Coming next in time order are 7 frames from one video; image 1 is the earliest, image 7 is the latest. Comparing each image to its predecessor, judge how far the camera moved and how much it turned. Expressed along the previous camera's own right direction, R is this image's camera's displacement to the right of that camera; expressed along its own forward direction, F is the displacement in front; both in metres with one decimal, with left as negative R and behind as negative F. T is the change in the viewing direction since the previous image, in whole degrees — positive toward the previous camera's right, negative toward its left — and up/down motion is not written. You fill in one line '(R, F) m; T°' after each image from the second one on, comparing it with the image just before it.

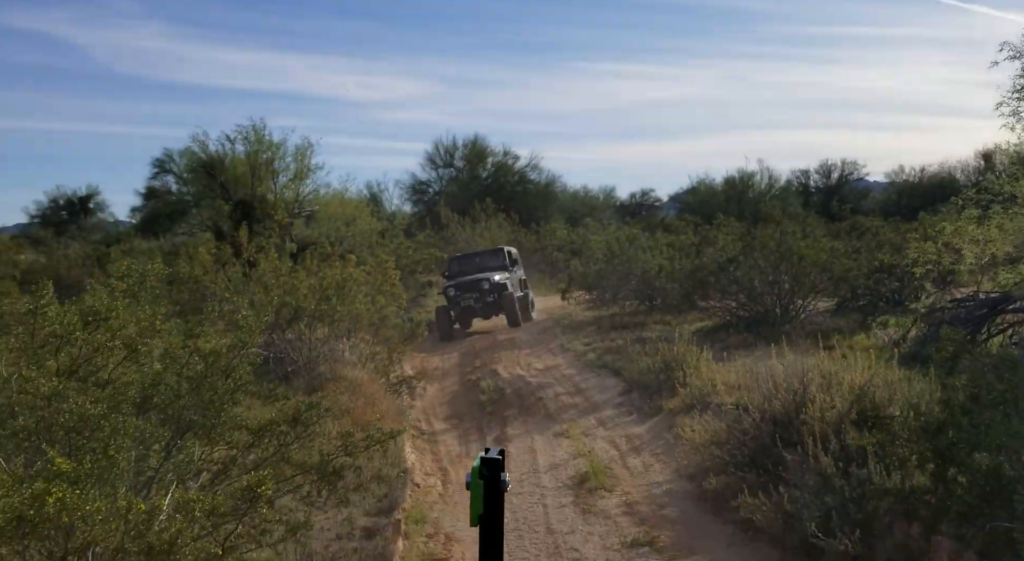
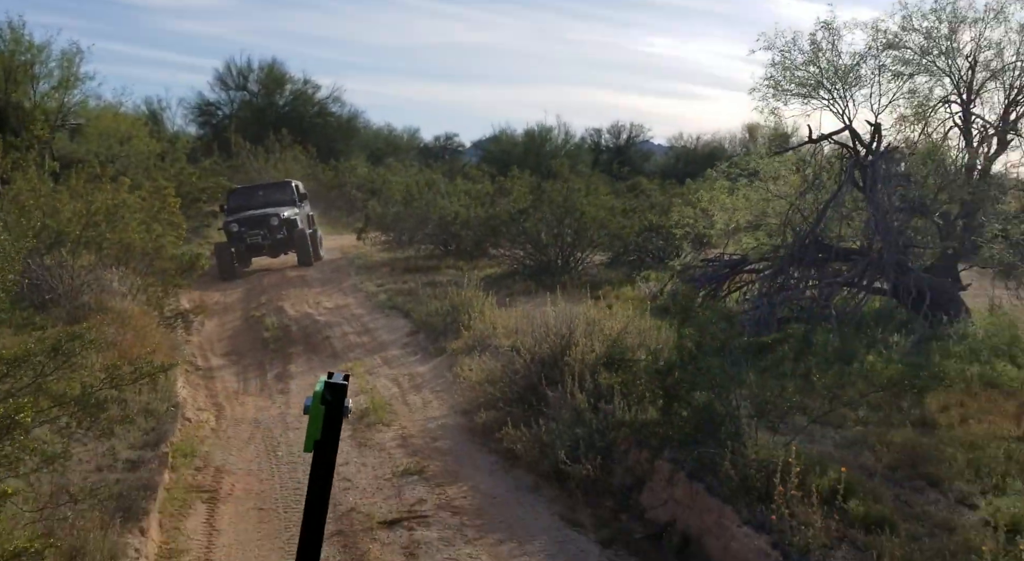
(+0.1, -0.4) m; +11°
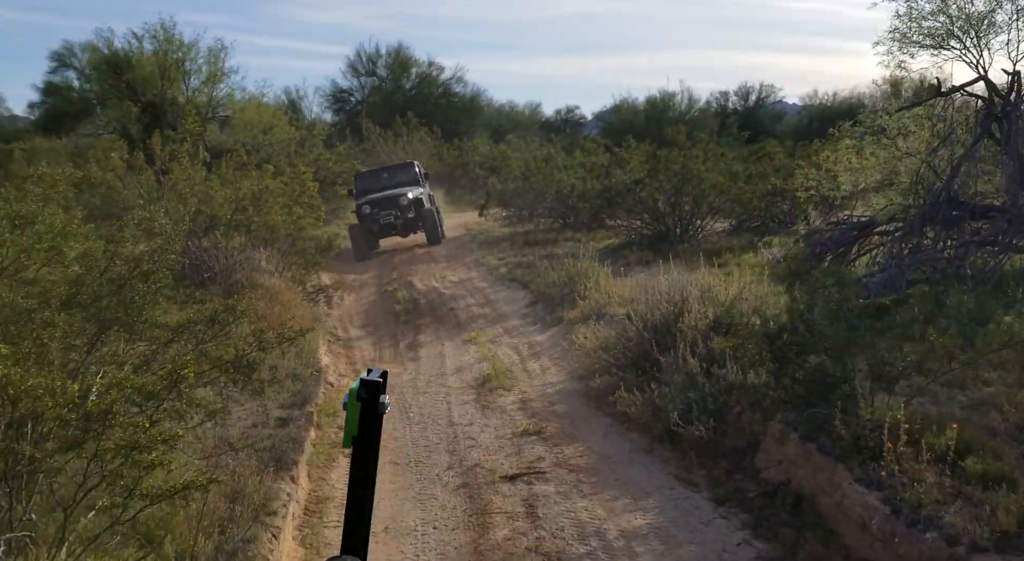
(+0.1, -0.4) m; -7°
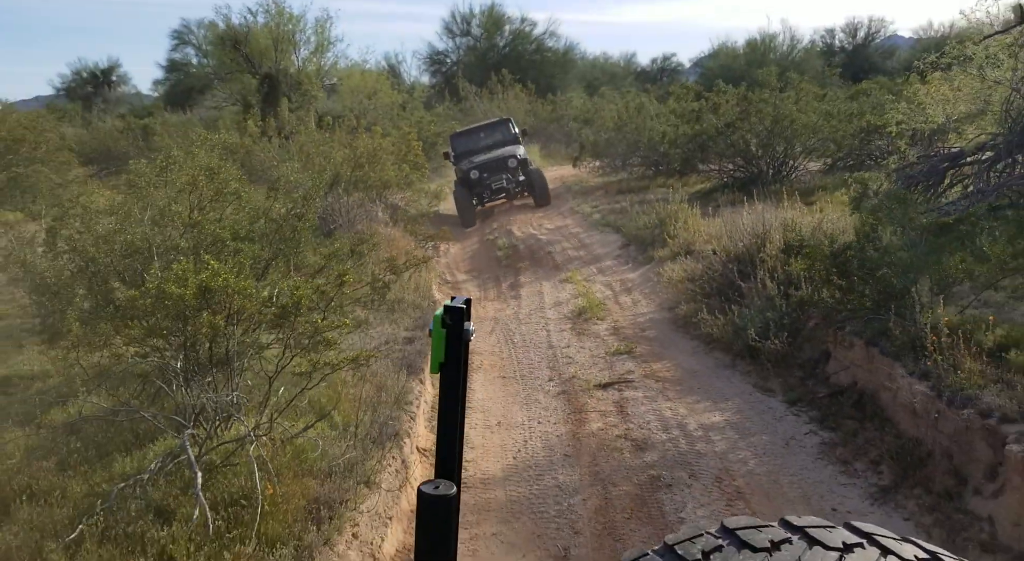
(+0.1, -1.0) m; -6°
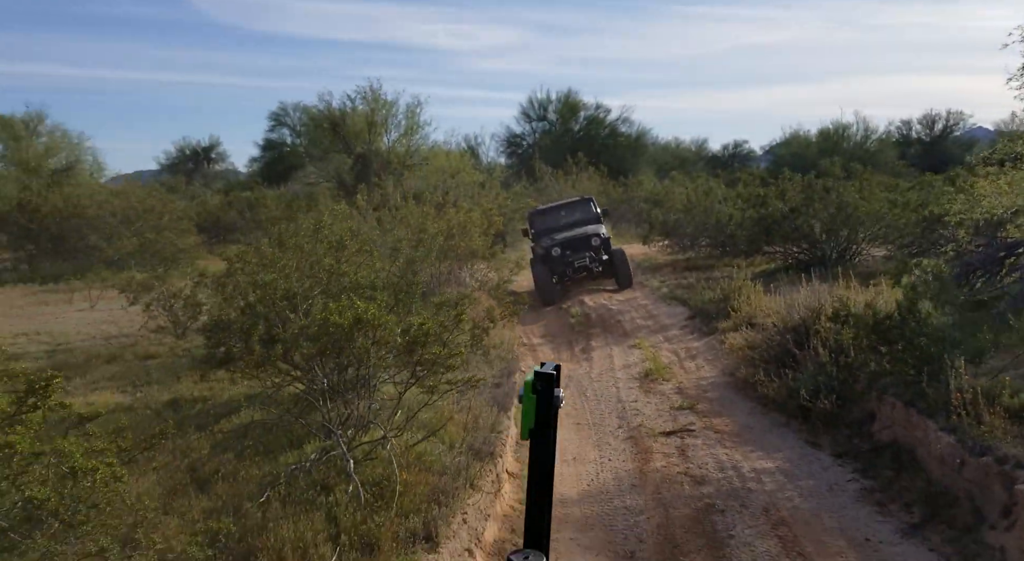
(-0.1, -1.1) m; -4°
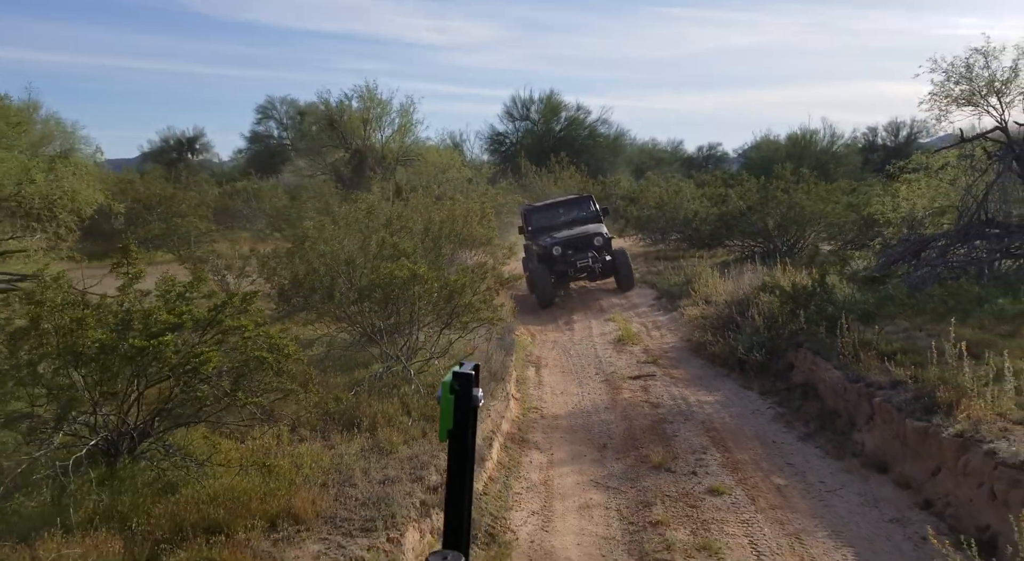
(-0.3, -2.4) m; +1°
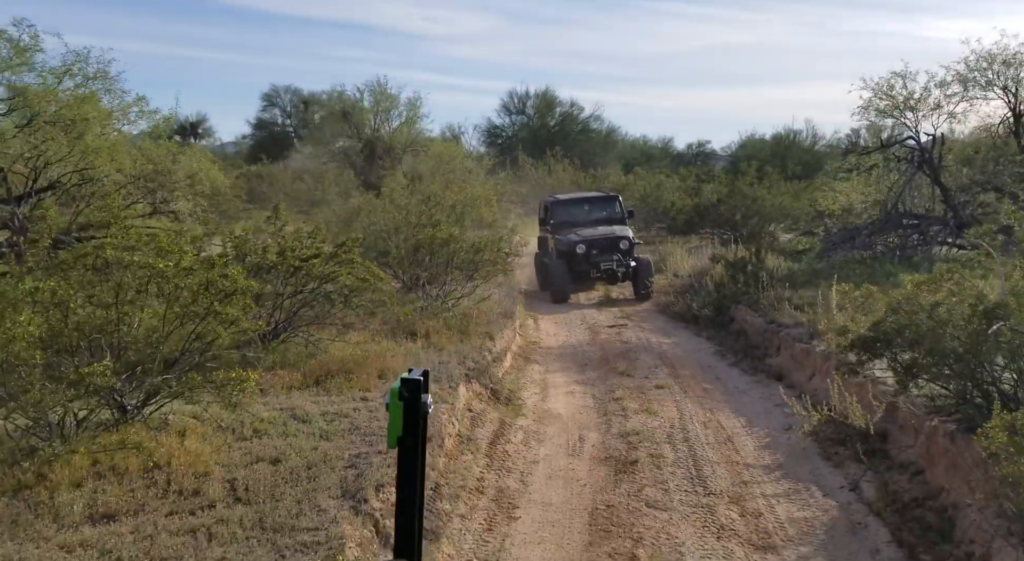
(-0.2, -3.2) m; +1°
